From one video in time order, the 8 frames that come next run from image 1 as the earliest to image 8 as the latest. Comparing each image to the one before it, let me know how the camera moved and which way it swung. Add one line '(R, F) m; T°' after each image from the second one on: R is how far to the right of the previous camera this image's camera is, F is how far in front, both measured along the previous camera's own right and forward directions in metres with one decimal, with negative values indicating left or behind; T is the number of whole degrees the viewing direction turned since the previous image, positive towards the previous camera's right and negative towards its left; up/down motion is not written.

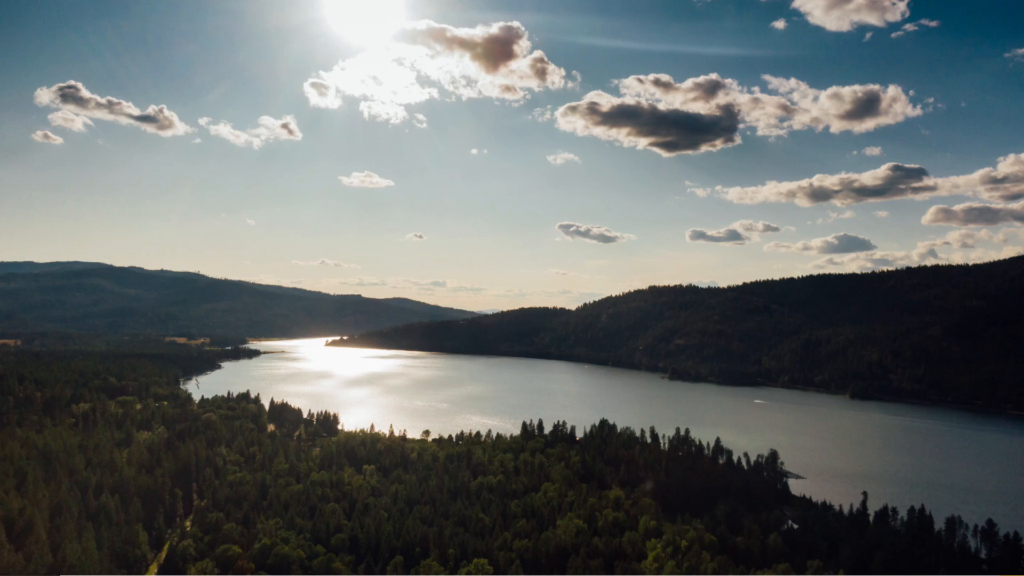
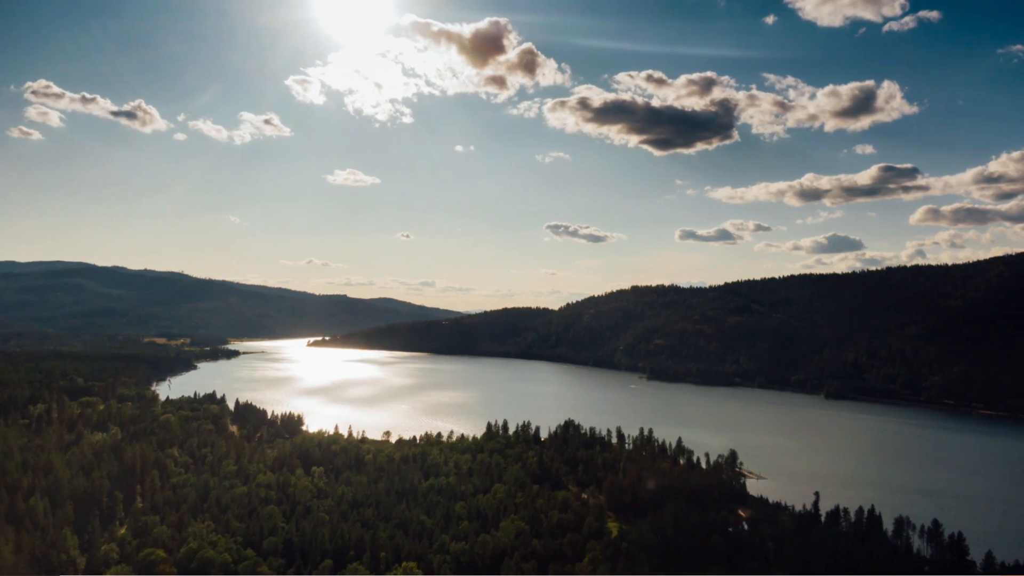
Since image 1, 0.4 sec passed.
(+2.5, +0.4) m; +1°
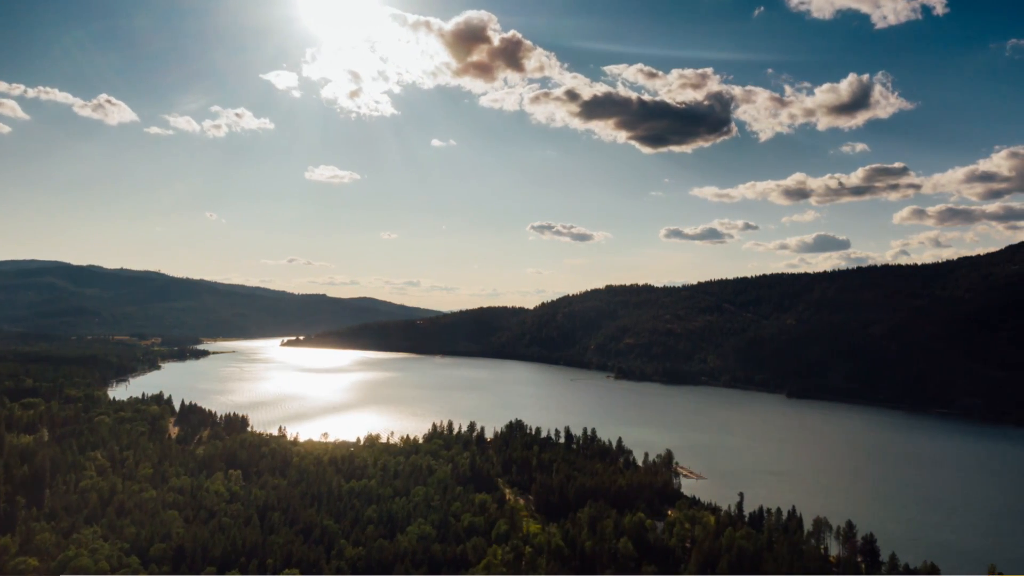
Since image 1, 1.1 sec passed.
(+4.1, +0.6) m; +1°
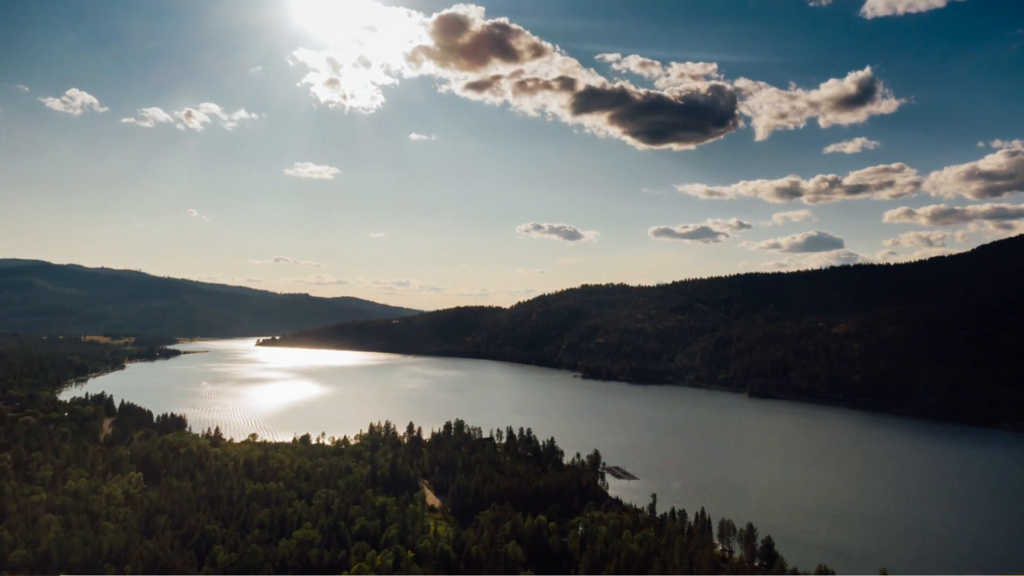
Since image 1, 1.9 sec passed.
(+5.0, +0.8) m; +1°
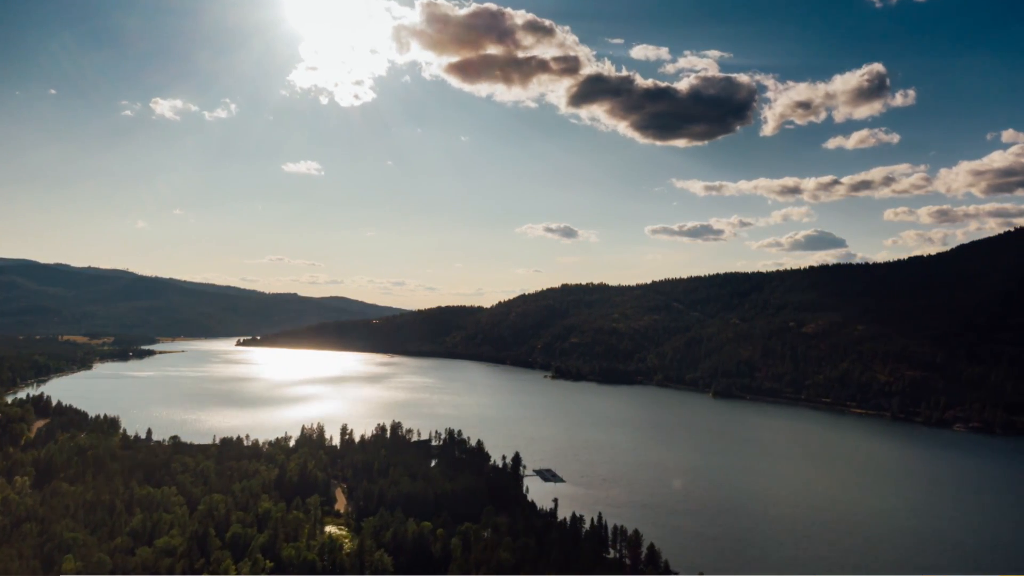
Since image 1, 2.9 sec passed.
(+6.0, +1.1) m; 0°
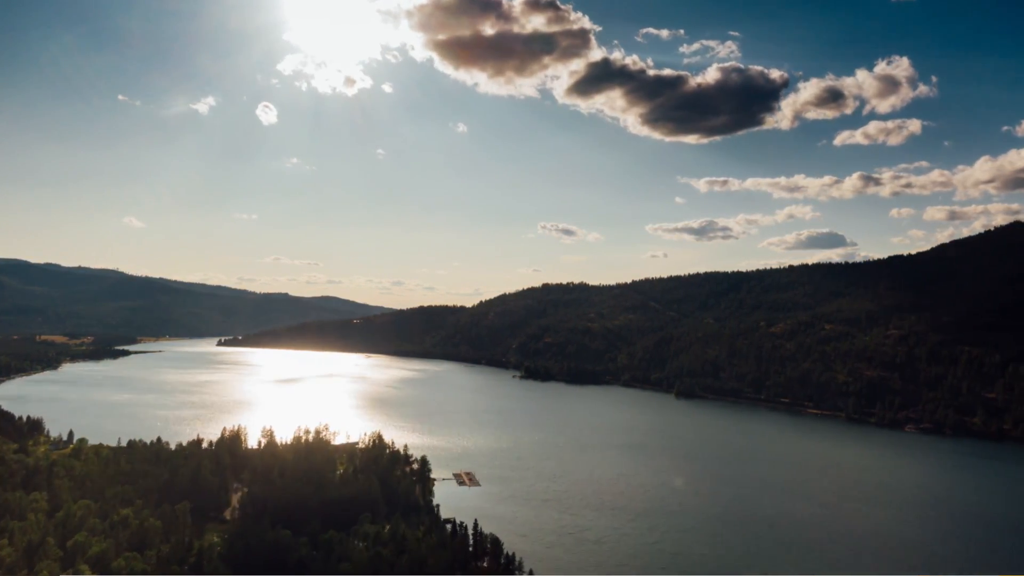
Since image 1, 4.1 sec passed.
(+6.8, +1.6) m; 0°
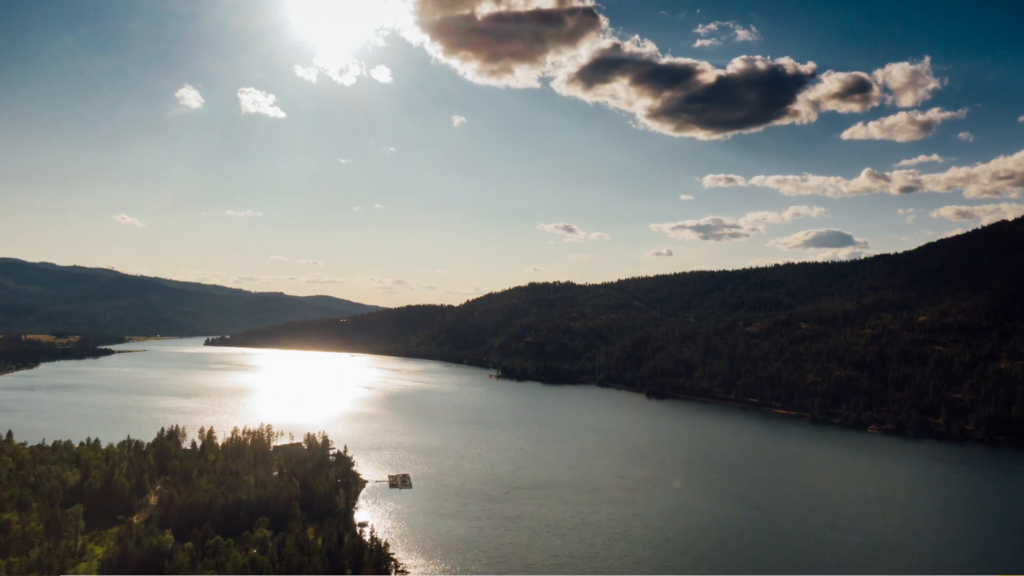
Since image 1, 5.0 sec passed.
(+5.3, +1.2) m; 0°
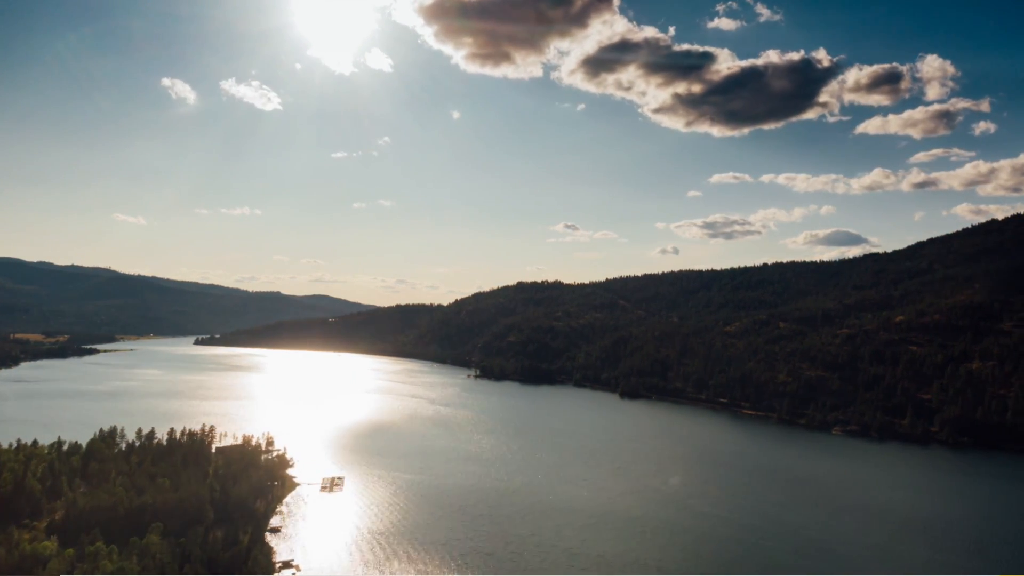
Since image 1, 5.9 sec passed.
(+5.2, +1.3) m; 0°
